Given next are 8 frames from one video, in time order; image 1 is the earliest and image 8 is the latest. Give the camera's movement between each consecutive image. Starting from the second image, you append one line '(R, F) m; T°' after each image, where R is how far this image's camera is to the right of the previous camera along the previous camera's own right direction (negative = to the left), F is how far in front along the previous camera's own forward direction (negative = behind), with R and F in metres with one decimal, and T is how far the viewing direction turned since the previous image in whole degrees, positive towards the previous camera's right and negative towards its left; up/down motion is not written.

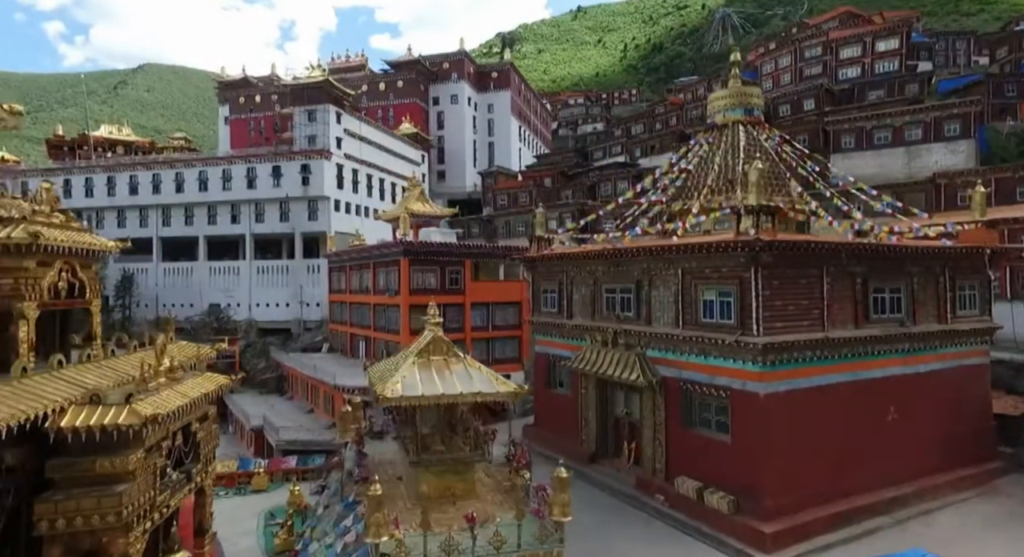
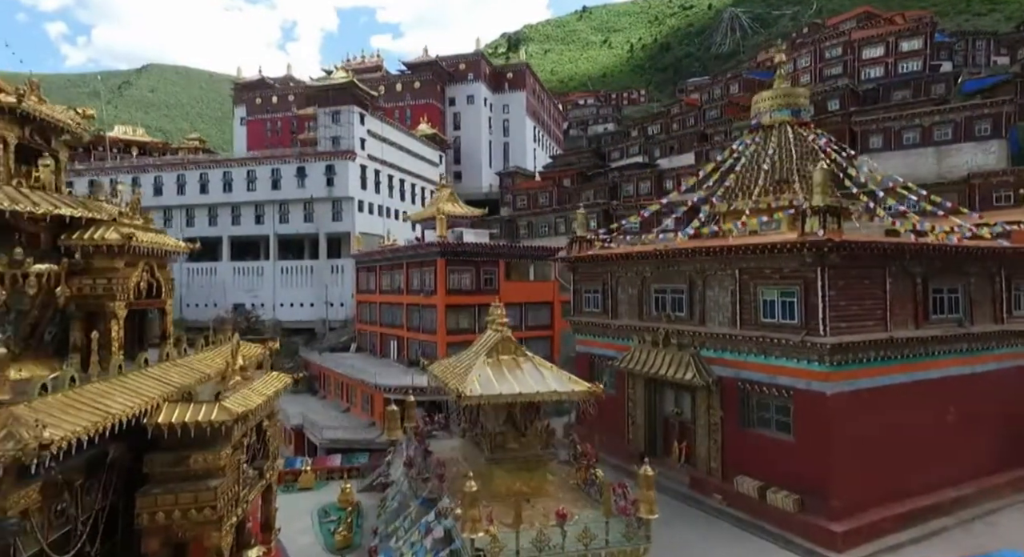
(-1.3, -0.2) m; -1°
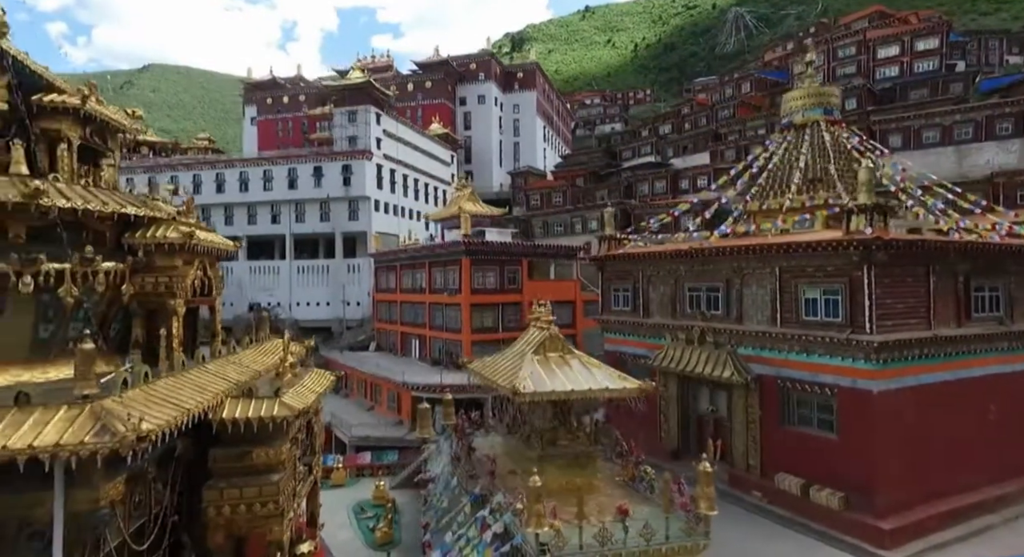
(-0.9, -0.1) m; 0°
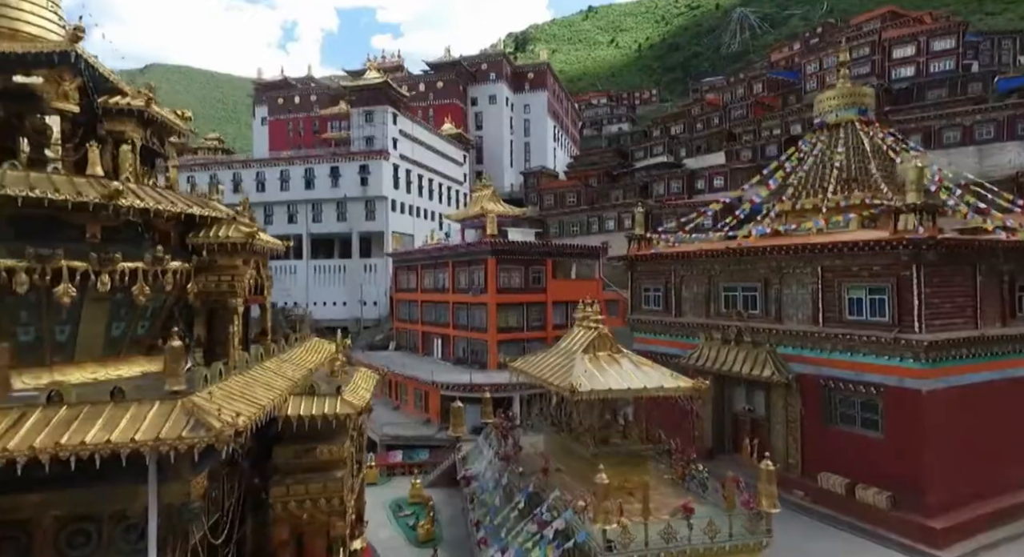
(-0.9, -0.1) m; 0°
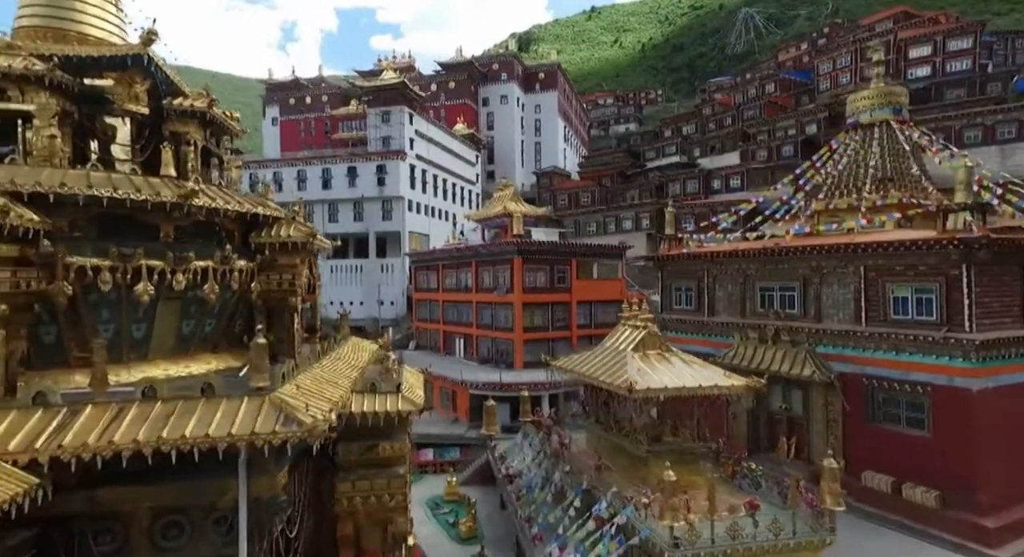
(-1.0, -0.1) m; 0°
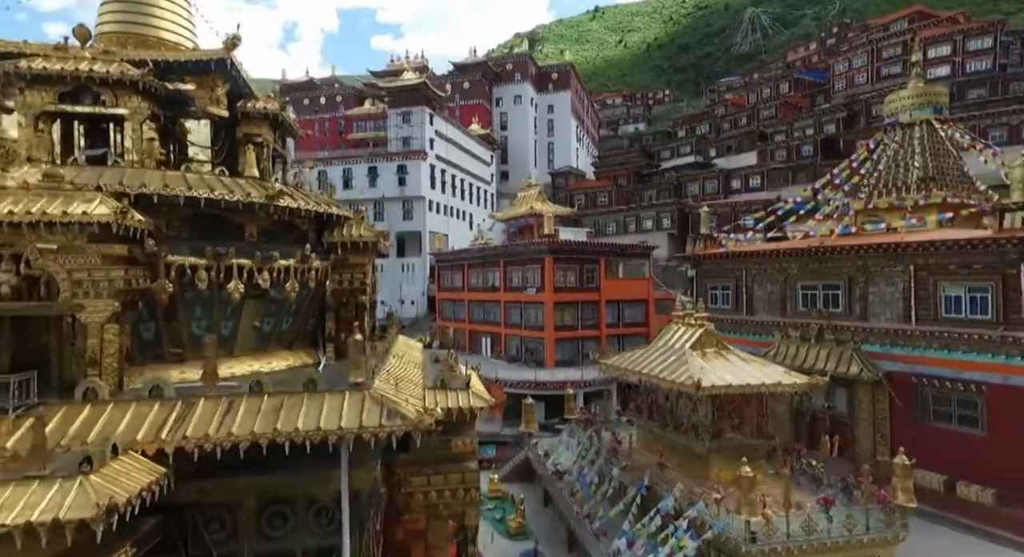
(-1.1, -0.2) m; -1°
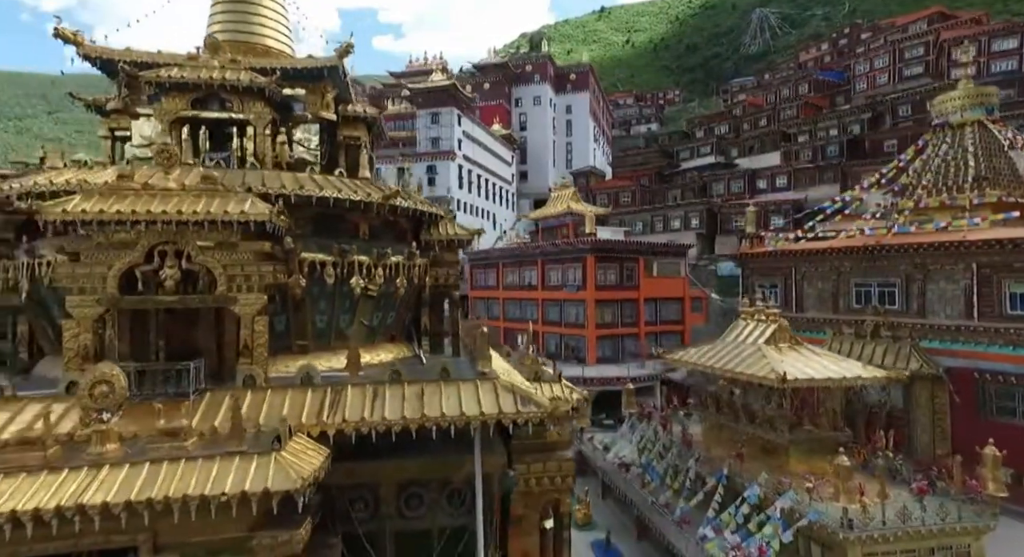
(-1.5, -0.5) m; -1°
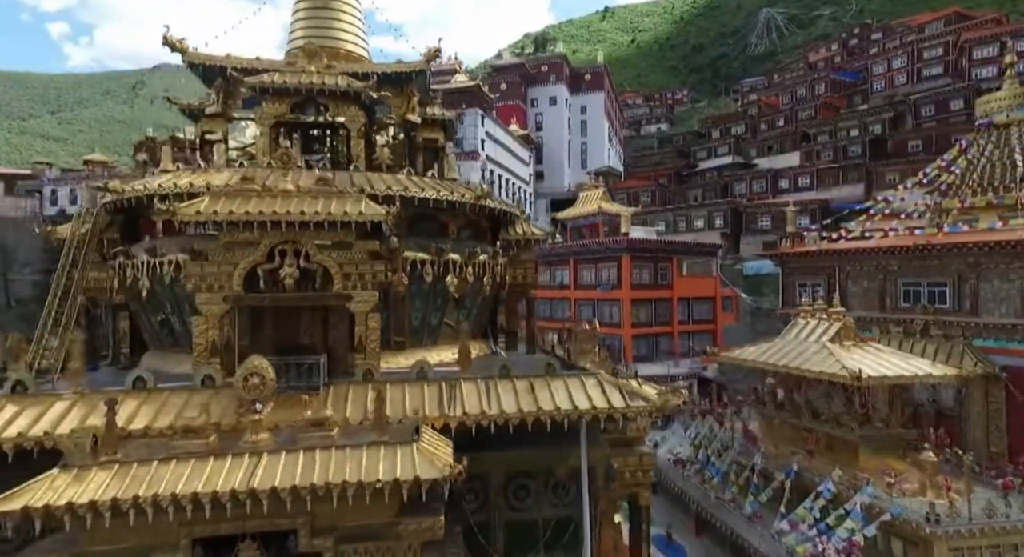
(-1.3, -0.3) m; -1°
